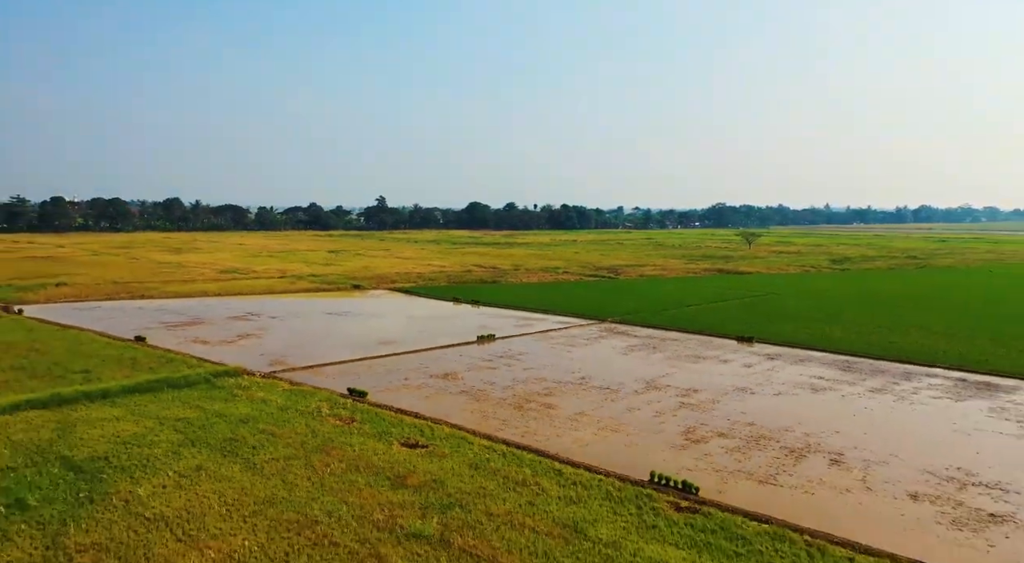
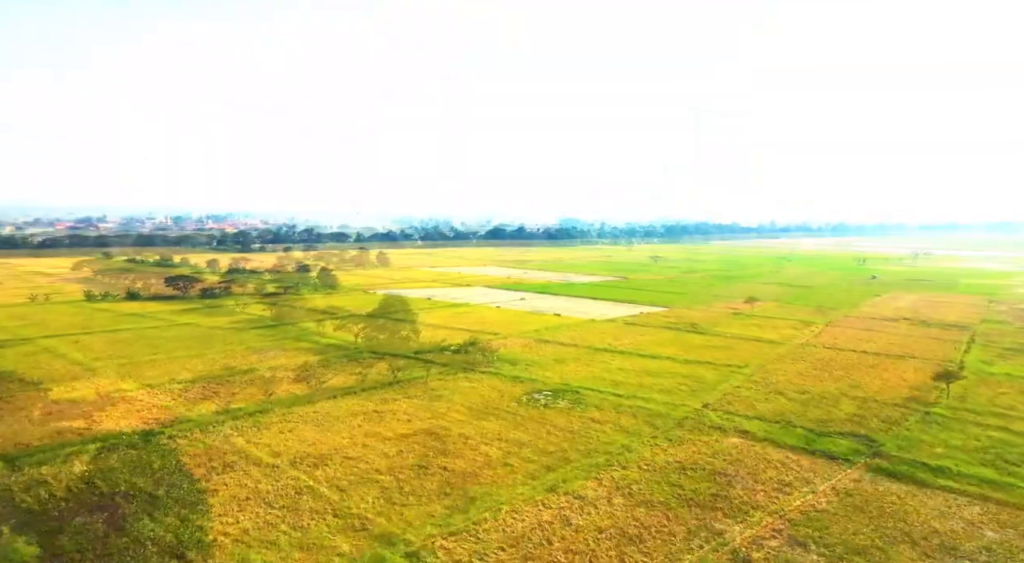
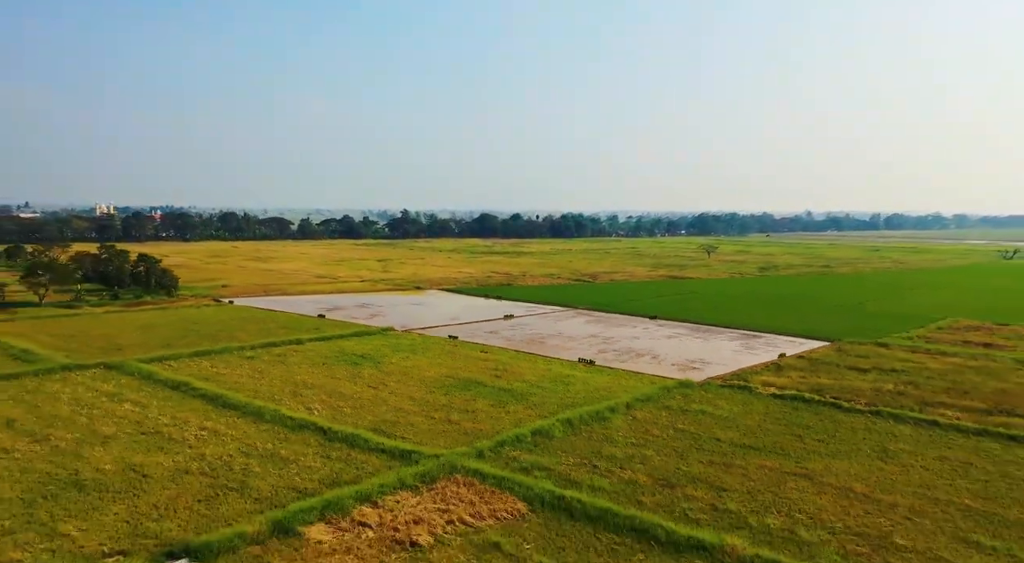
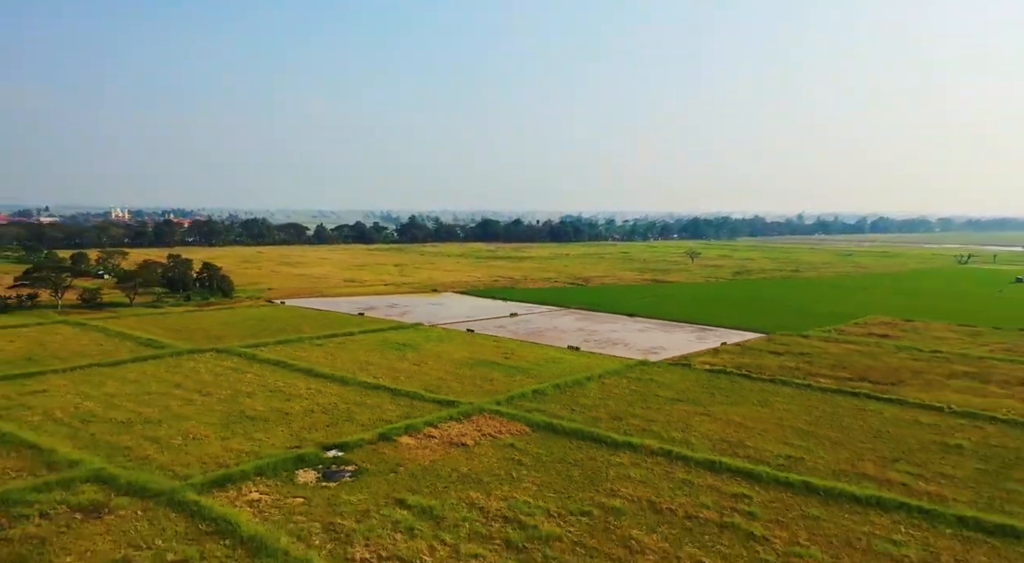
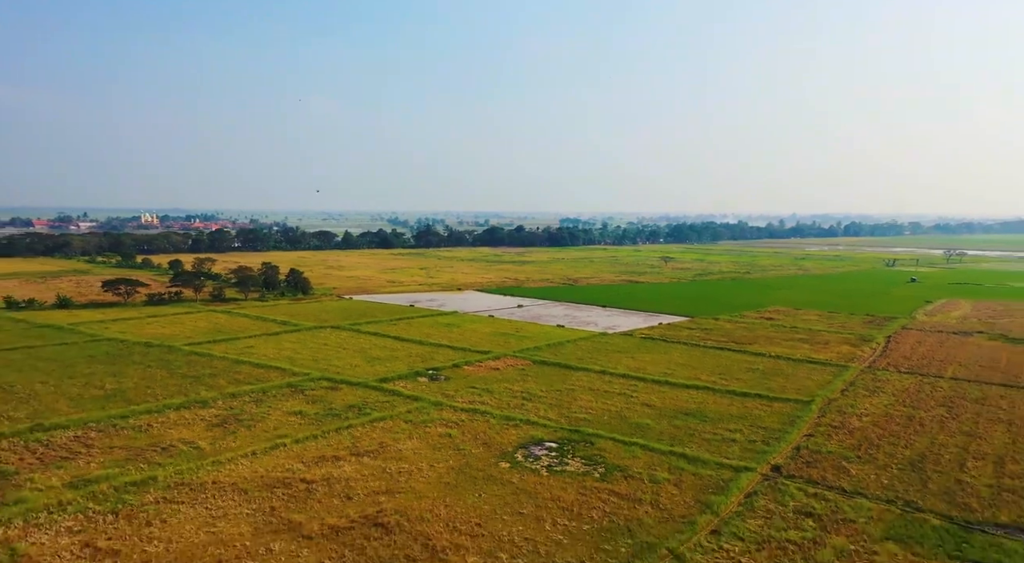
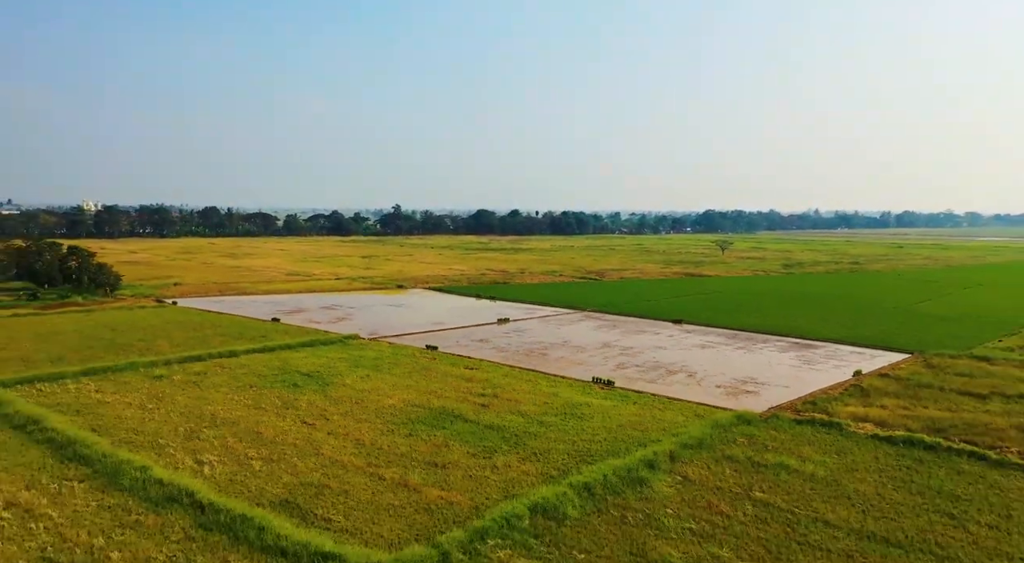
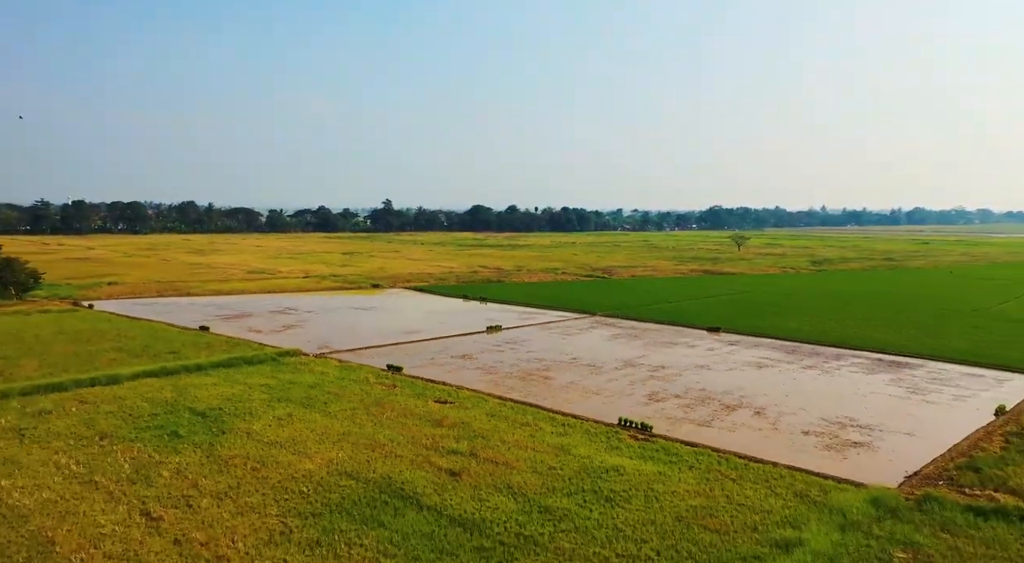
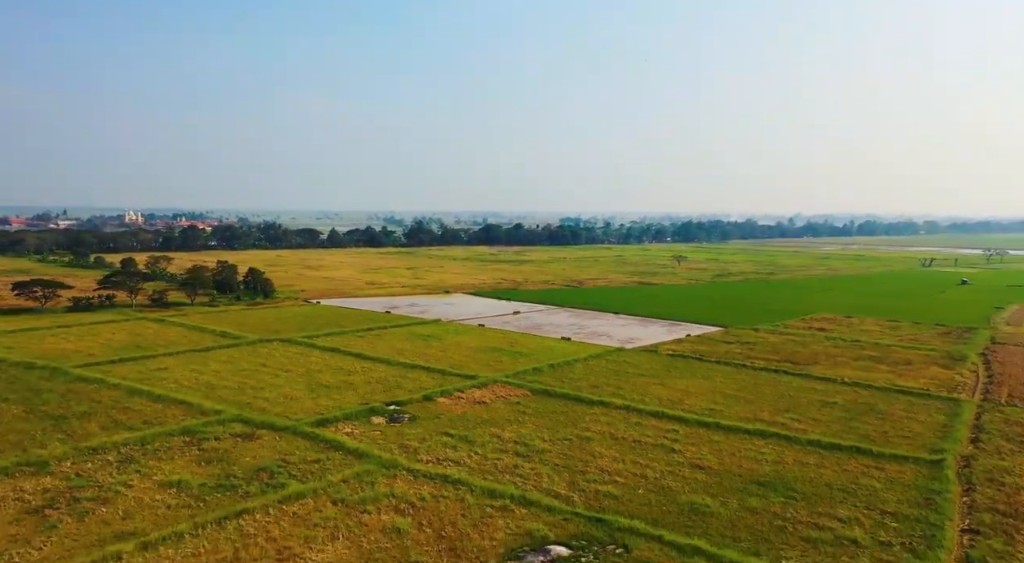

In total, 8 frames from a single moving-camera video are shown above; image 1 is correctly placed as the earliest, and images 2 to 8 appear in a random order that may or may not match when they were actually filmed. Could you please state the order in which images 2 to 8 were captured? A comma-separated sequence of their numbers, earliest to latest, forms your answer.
7, 6, 3, 4, 8, 5, 2
